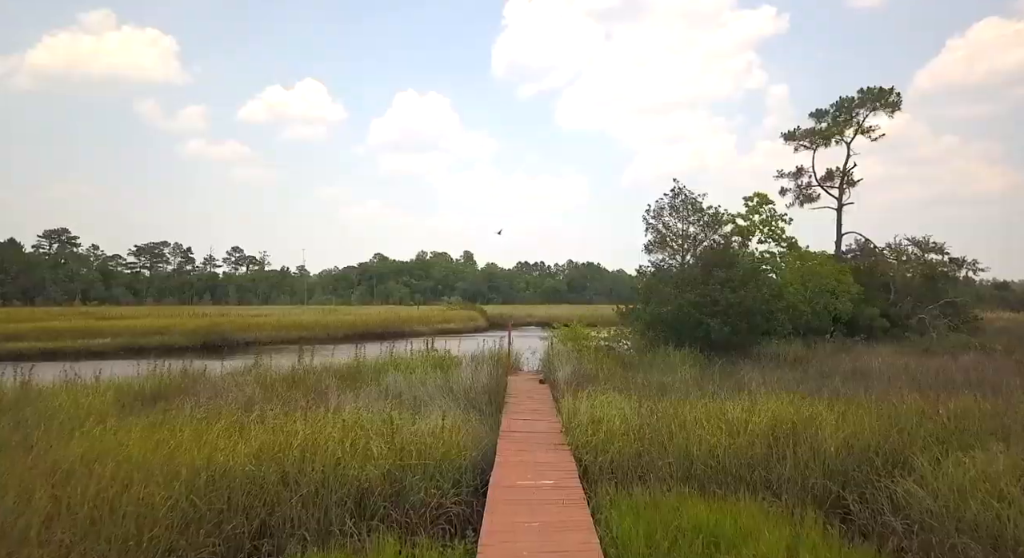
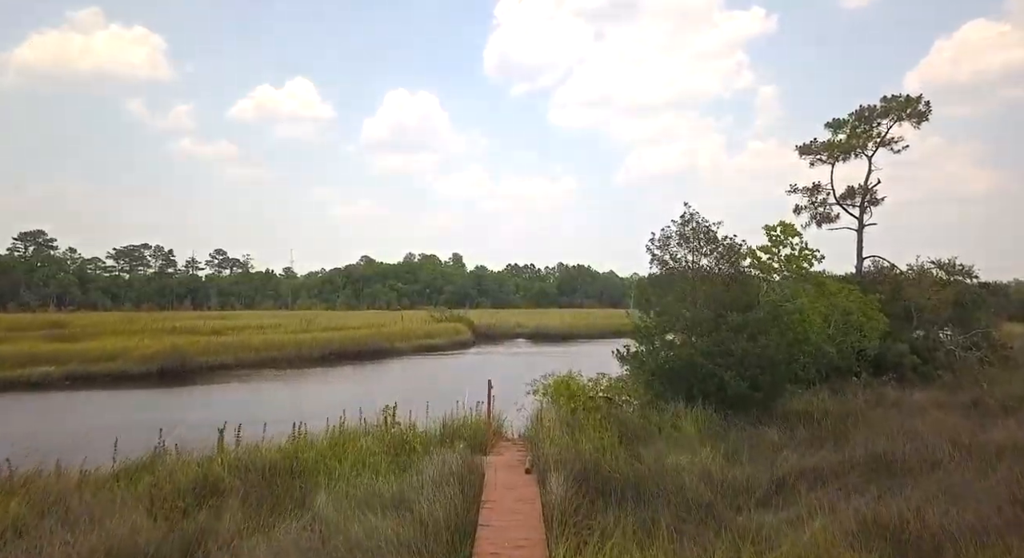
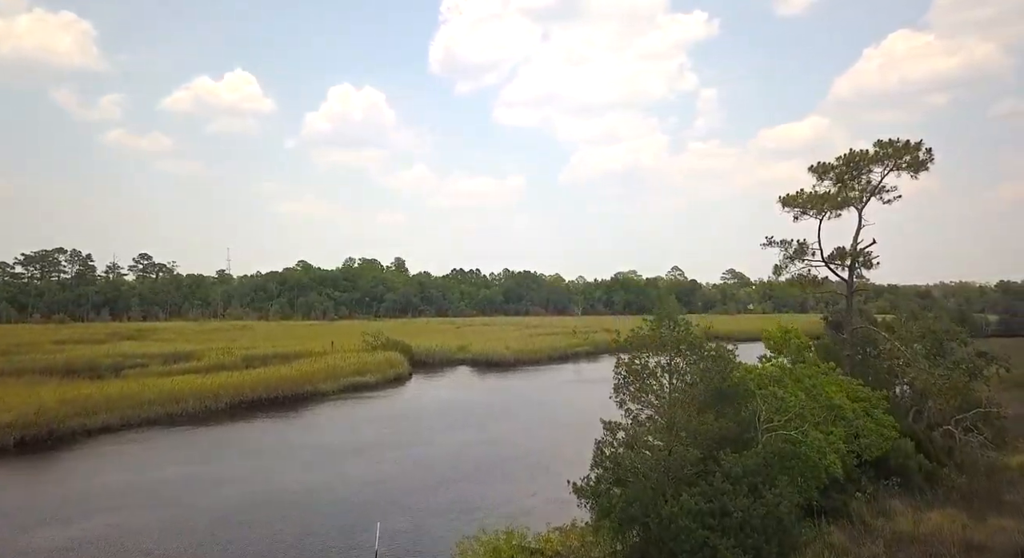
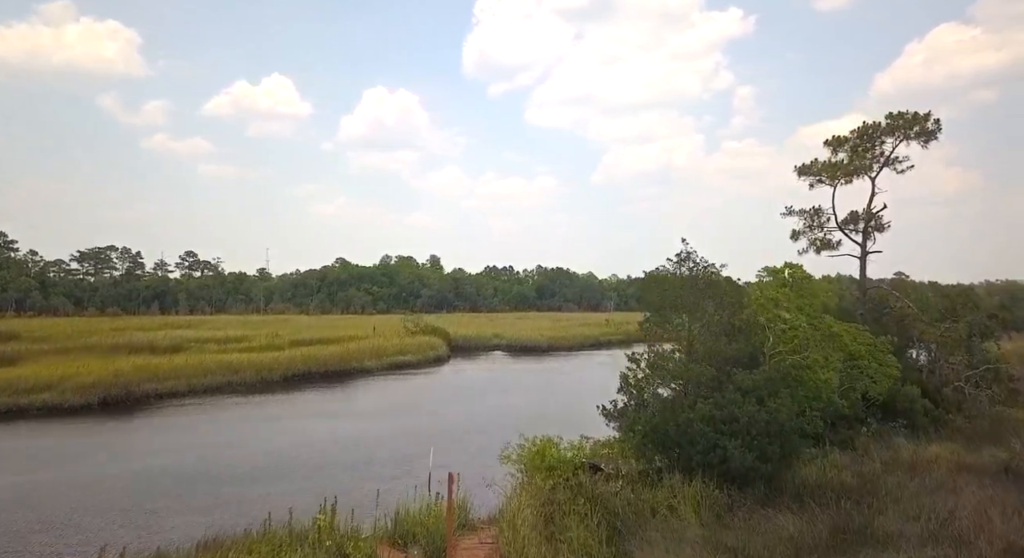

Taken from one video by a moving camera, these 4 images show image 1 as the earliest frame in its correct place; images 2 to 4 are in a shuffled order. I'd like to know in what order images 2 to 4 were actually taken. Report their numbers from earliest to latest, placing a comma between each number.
2, 4, 3
